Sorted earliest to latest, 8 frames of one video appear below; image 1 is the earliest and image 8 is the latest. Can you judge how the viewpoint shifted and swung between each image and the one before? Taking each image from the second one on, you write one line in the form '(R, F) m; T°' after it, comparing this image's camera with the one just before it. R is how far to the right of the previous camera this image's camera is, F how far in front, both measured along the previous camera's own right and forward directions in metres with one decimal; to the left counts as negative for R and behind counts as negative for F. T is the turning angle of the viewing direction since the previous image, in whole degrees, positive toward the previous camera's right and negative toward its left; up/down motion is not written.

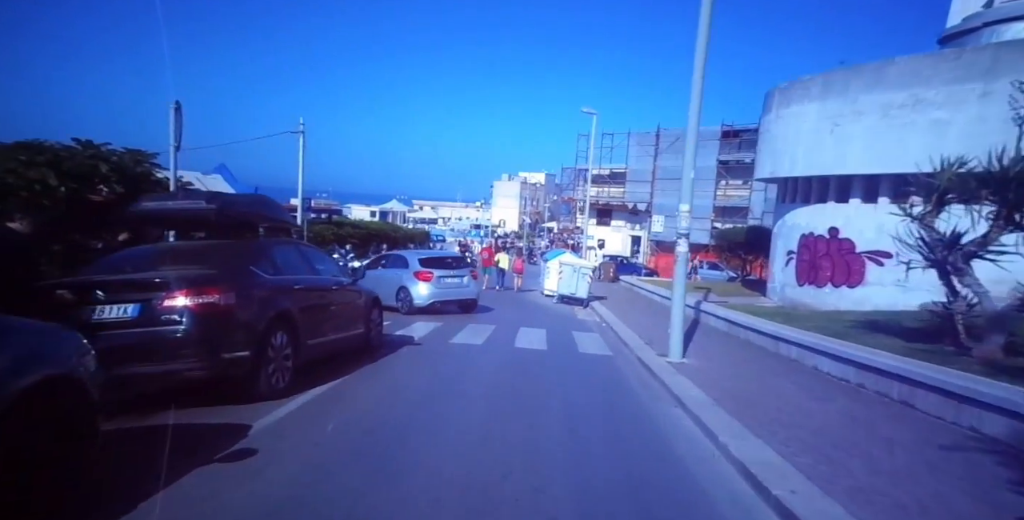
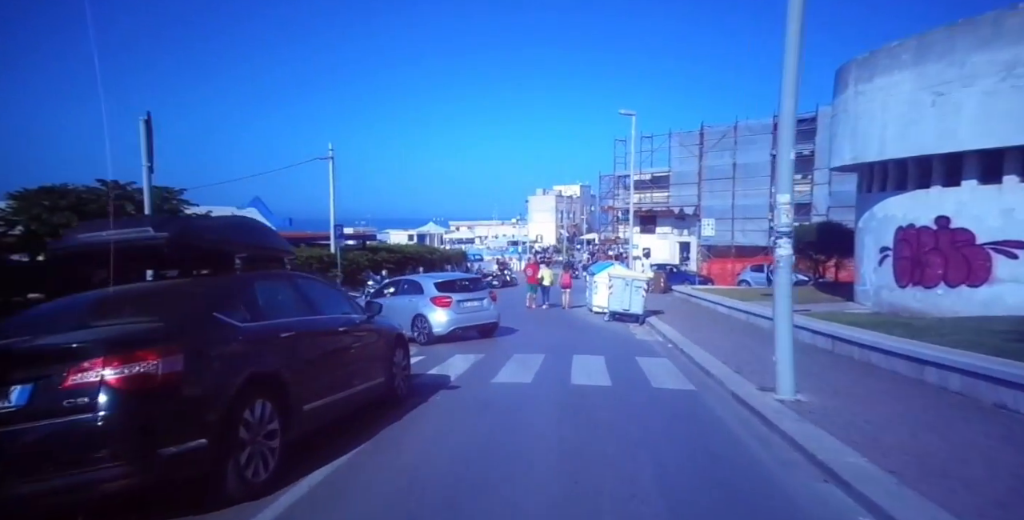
(-0.2, +1.8) m; -4°
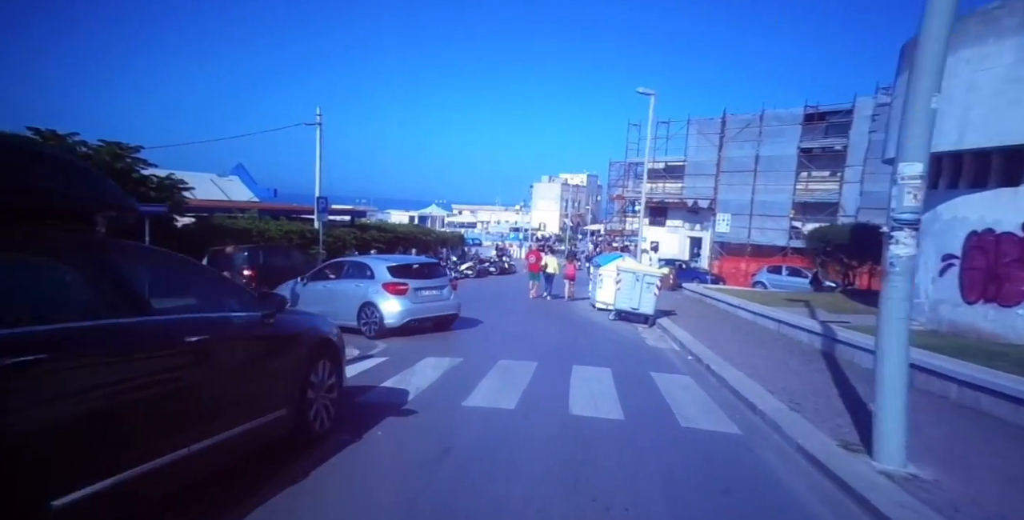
(+0.2, +2.3) m; 0°
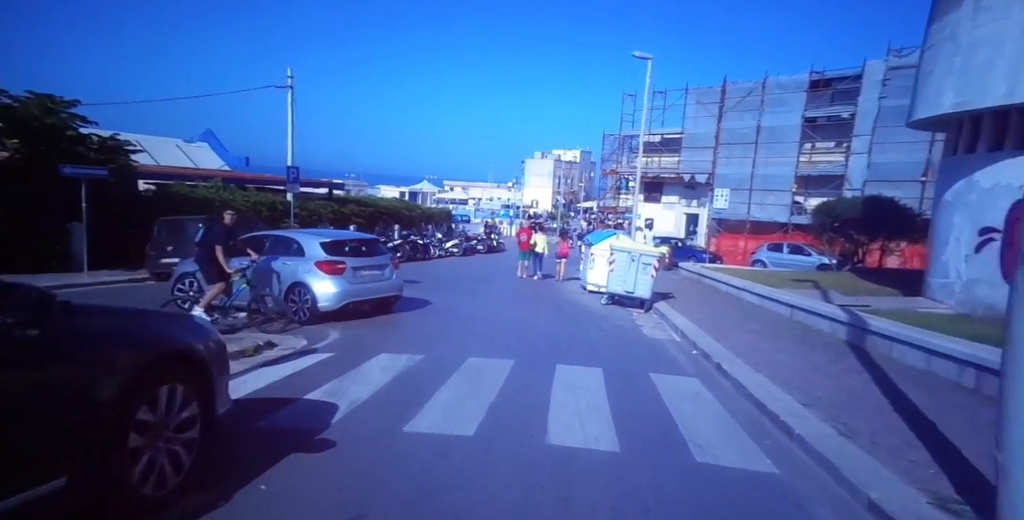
(+0.3, +1.7) m; +1°
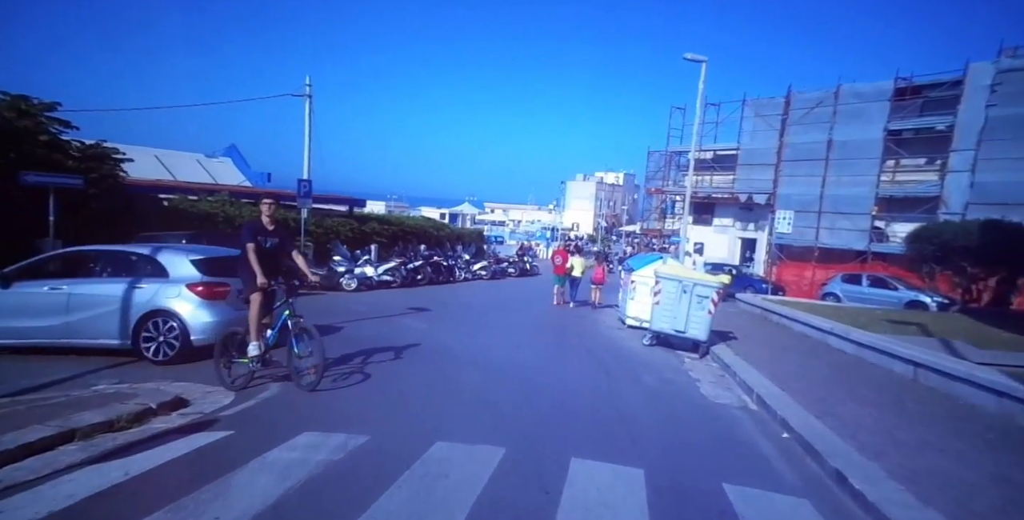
(+0.4, +2.9) m; -4°
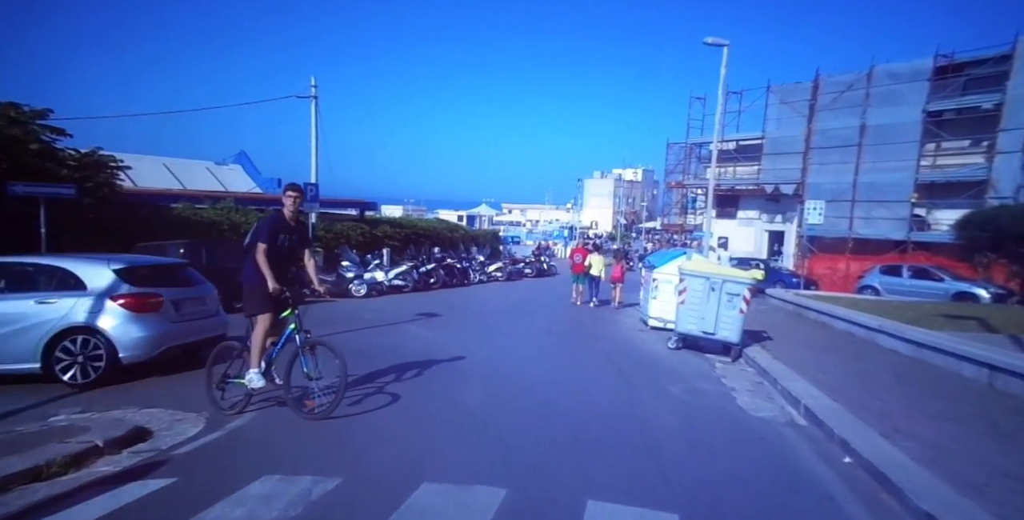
(+0.2, +1.0) m; -2°
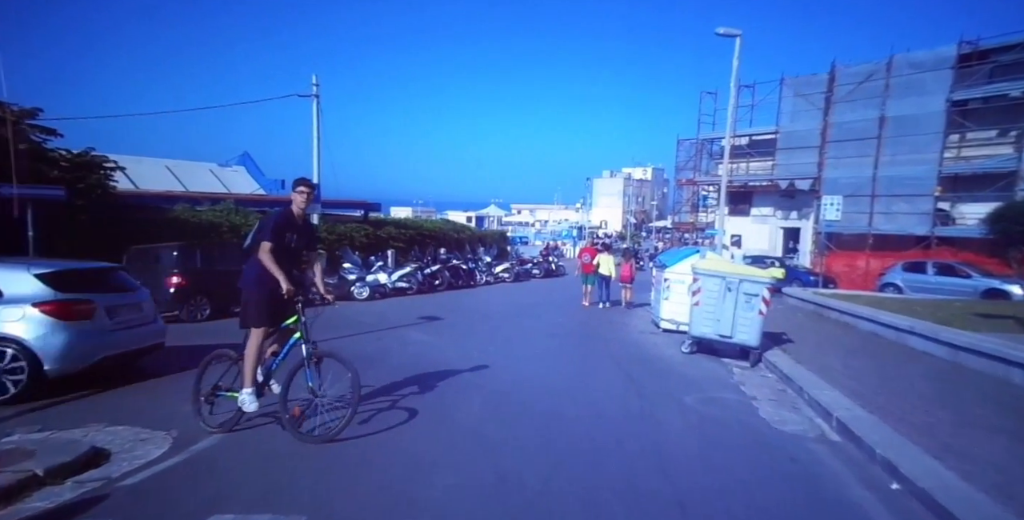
(+0.1, +0.7) m; -1°
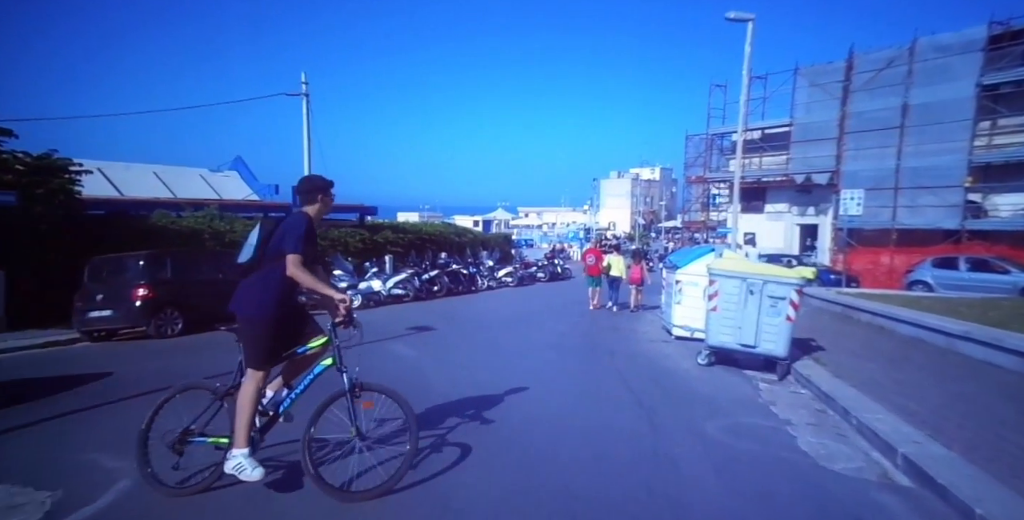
(+0.3, +1.3) m; -1°
